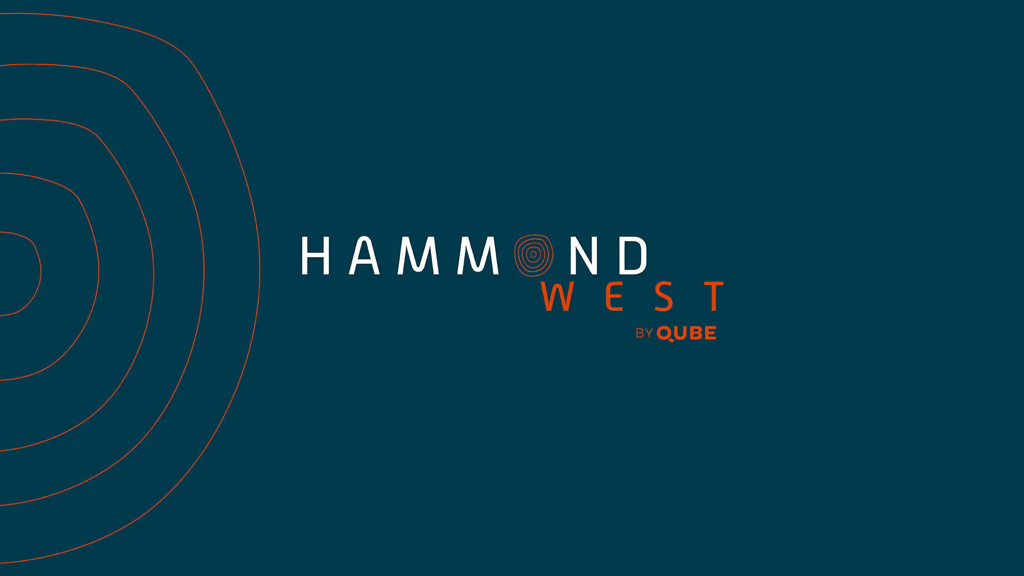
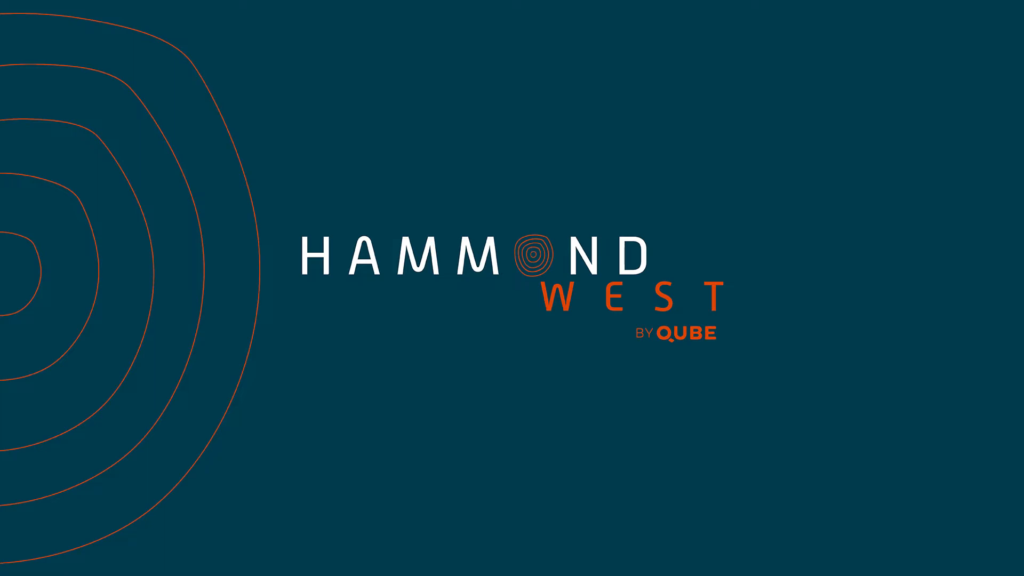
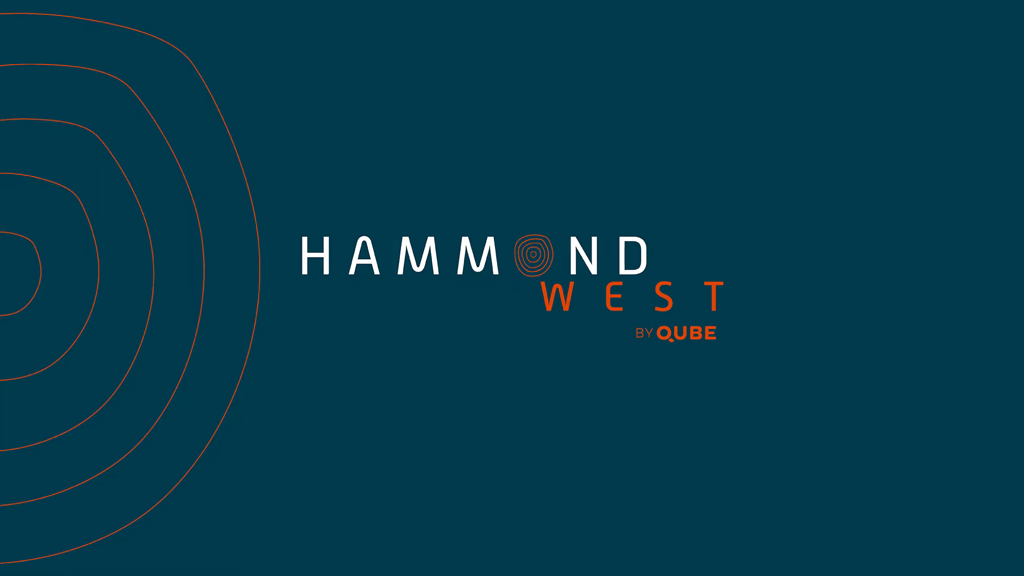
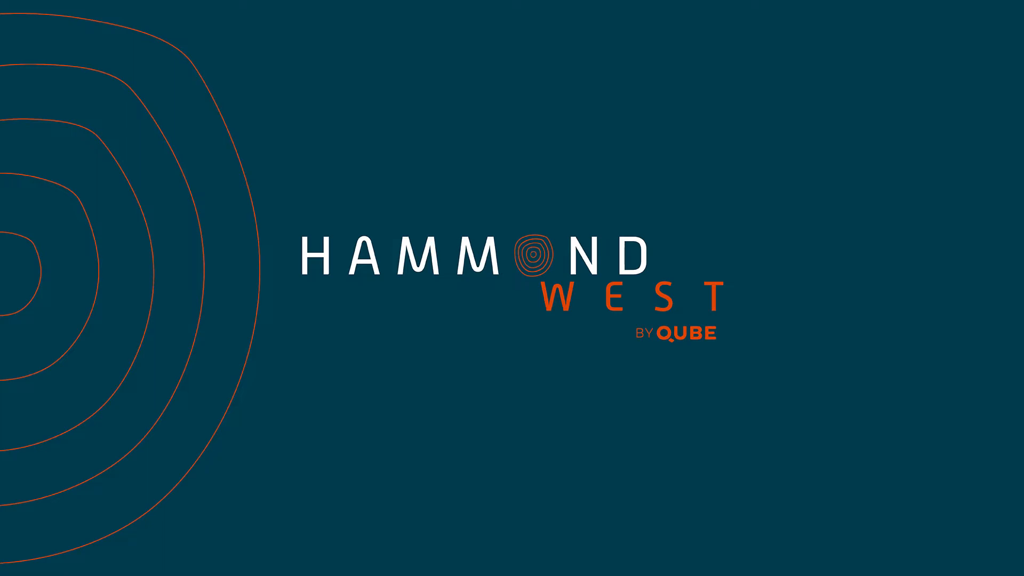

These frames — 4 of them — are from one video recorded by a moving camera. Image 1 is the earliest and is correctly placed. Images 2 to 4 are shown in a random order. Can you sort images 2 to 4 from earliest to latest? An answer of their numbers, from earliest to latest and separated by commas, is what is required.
4, 2, 3
